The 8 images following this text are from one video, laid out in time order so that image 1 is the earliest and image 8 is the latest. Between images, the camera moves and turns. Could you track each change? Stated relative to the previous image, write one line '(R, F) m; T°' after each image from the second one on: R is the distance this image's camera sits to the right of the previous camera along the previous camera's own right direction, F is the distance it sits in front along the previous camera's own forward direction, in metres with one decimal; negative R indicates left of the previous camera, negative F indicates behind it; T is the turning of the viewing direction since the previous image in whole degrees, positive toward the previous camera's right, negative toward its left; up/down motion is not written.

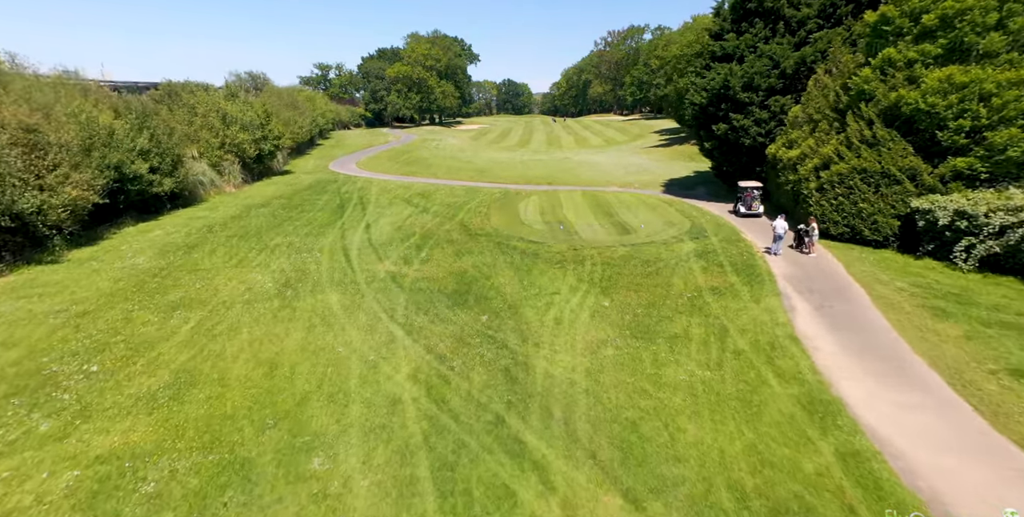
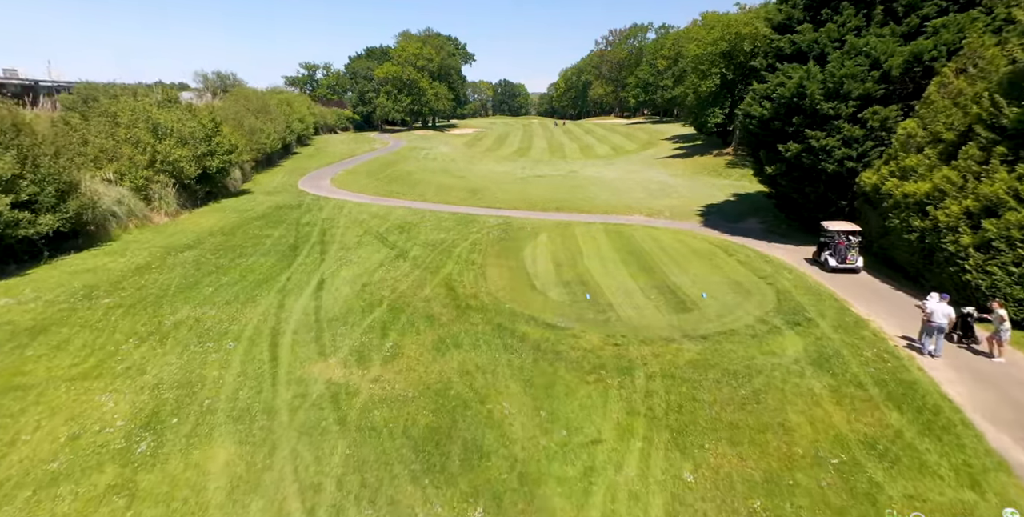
(-0.2, +5.2) m; 0°
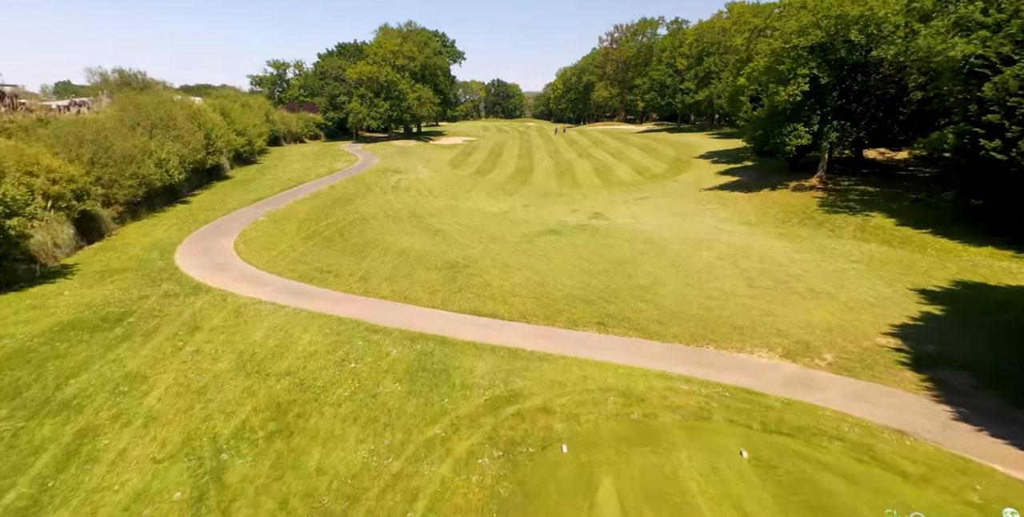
(-0.3, +11.8) m; +1°
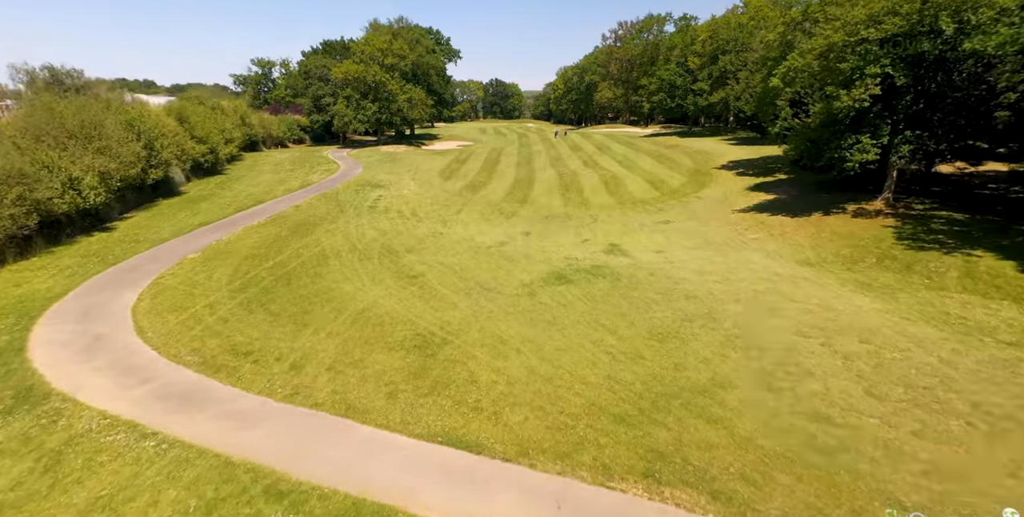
(+0.1, +5.7) m; 0°
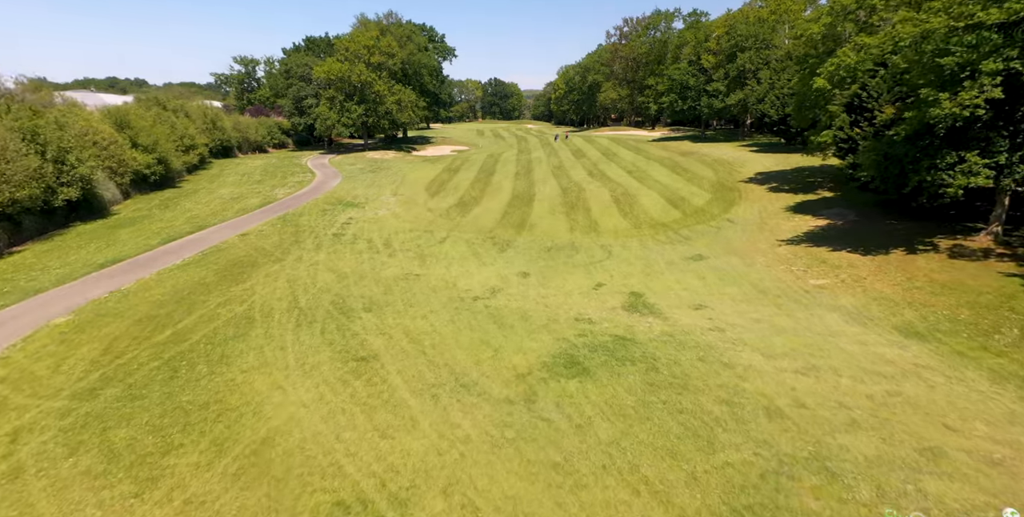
(+0.3, +6.0) m; 0°
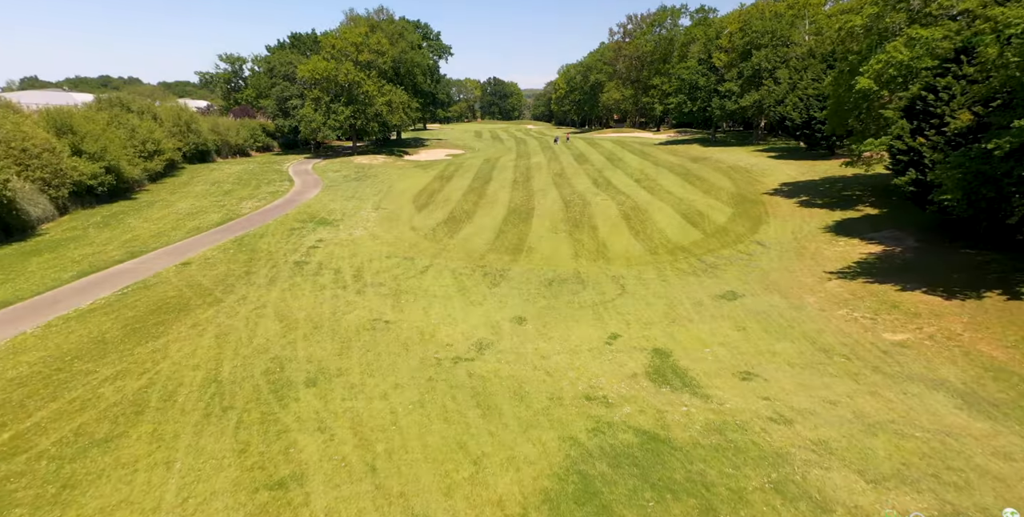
(+0.3, +4.5) m; 0°
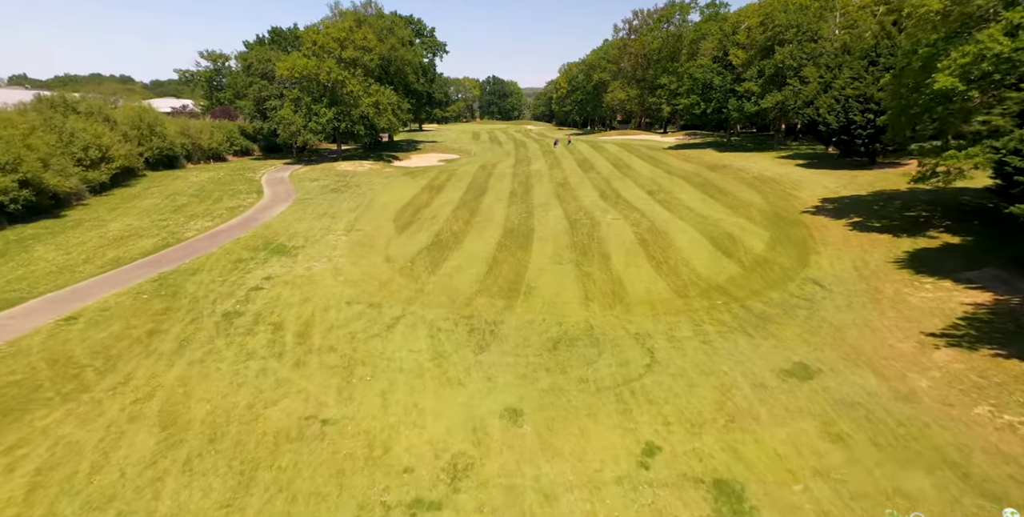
(+0.2, +5.7) m; 0°
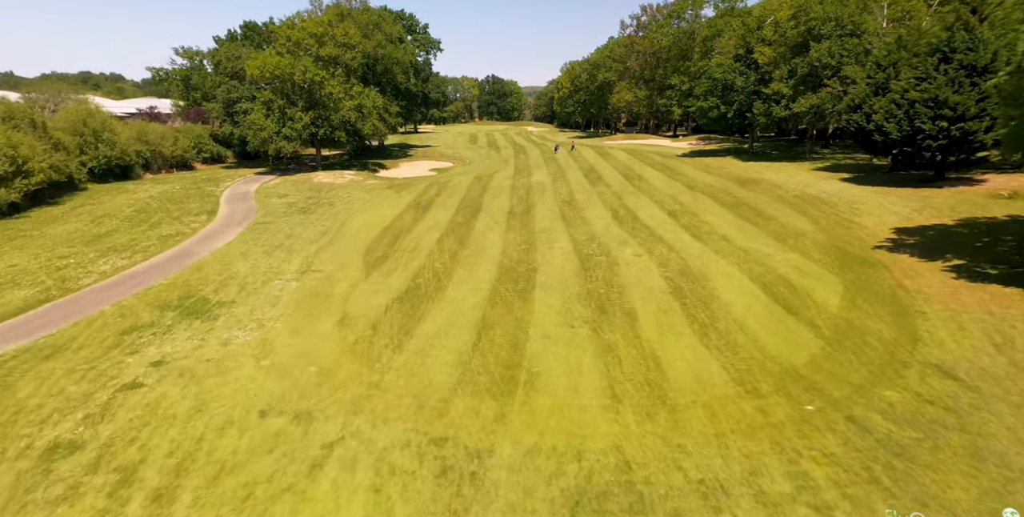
(+0.1, +7.0) m; 0°
